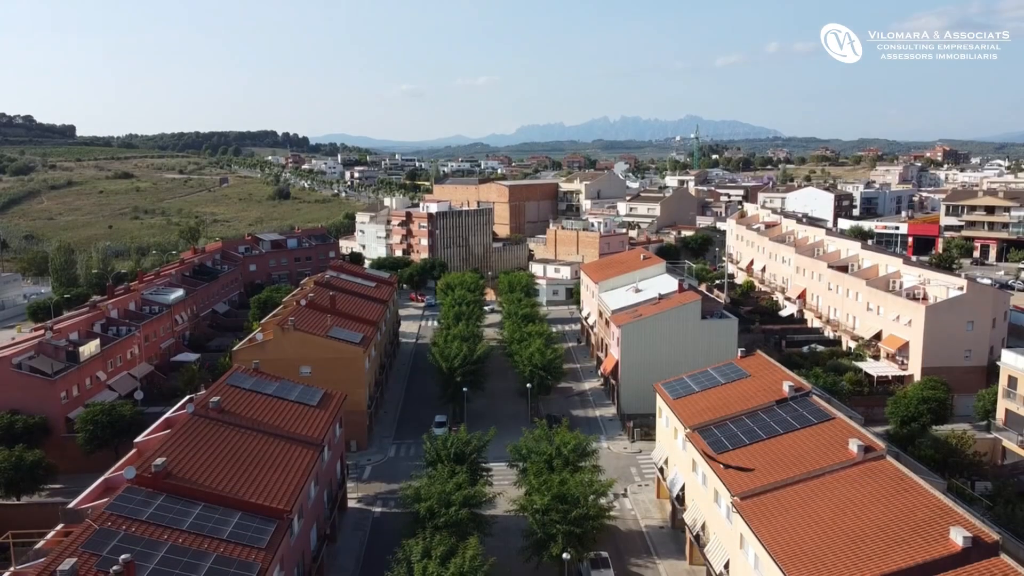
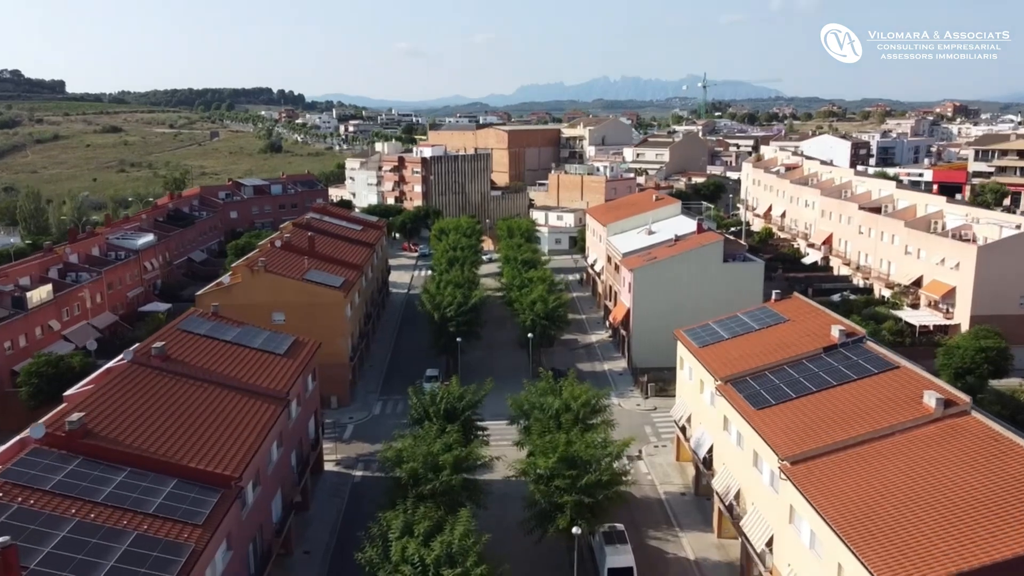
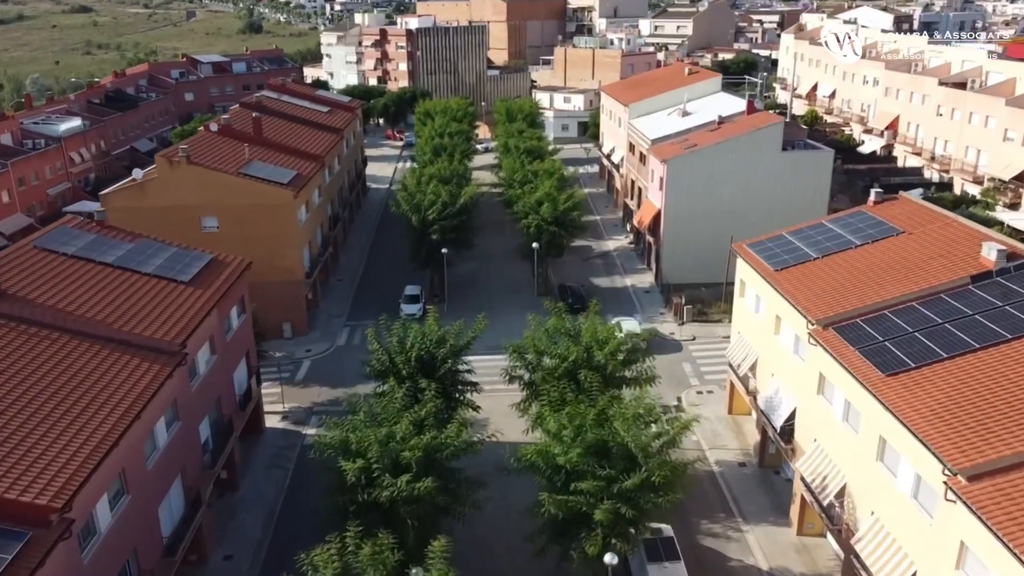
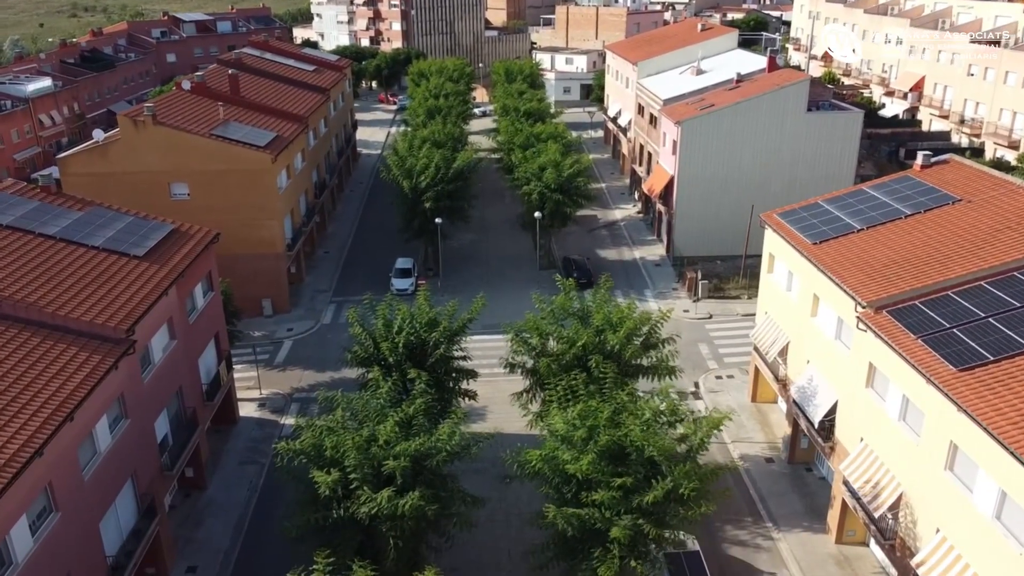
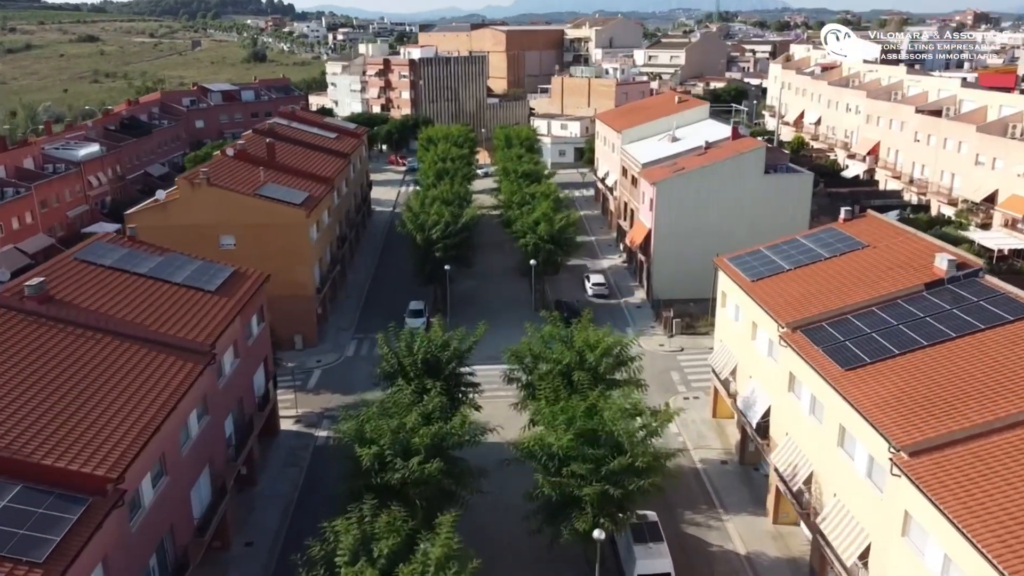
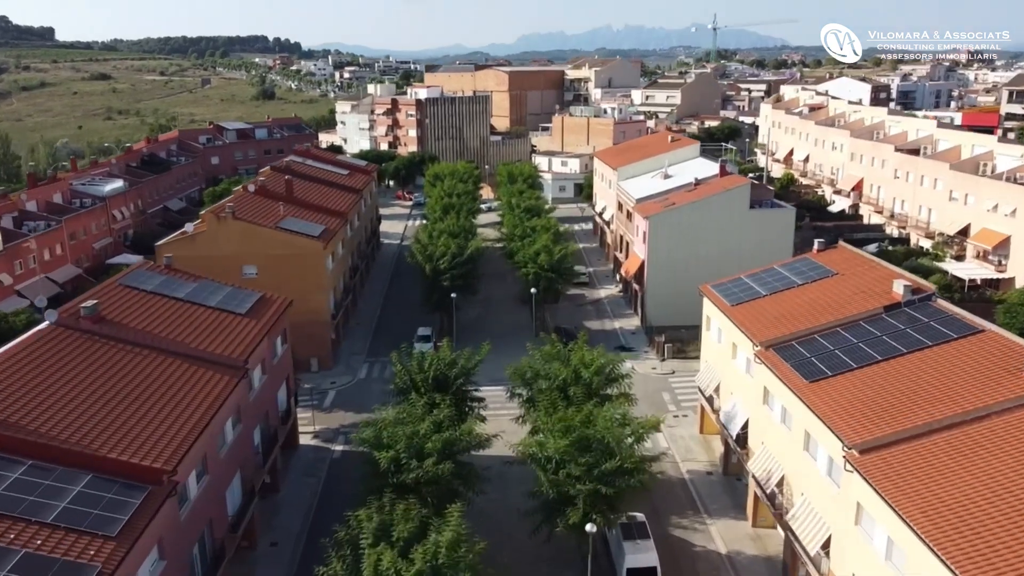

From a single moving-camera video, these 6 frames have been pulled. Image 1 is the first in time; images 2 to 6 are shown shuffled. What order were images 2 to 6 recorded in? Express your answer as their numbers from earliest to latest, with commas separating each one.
2, 6, 5, 3, 4
